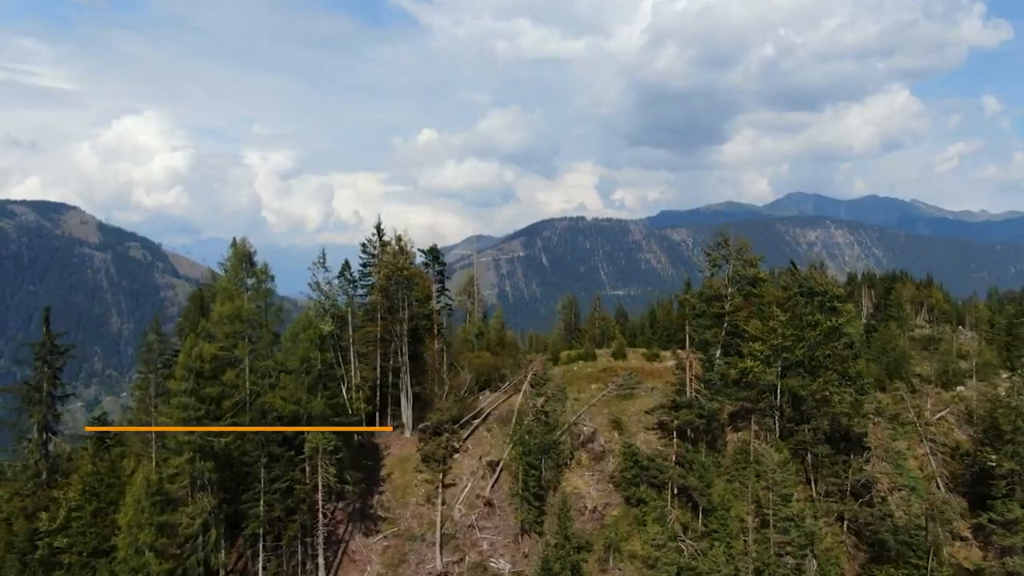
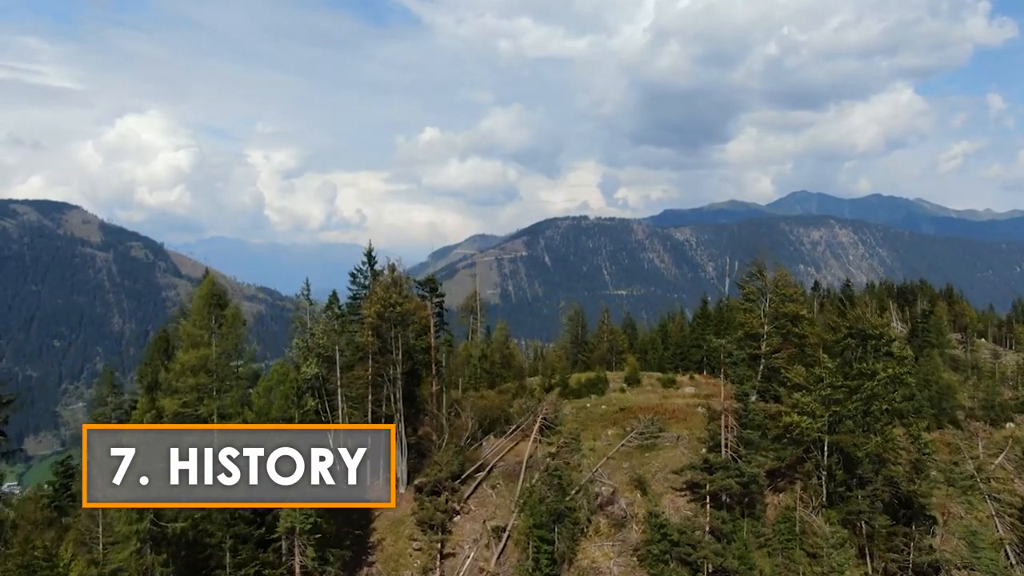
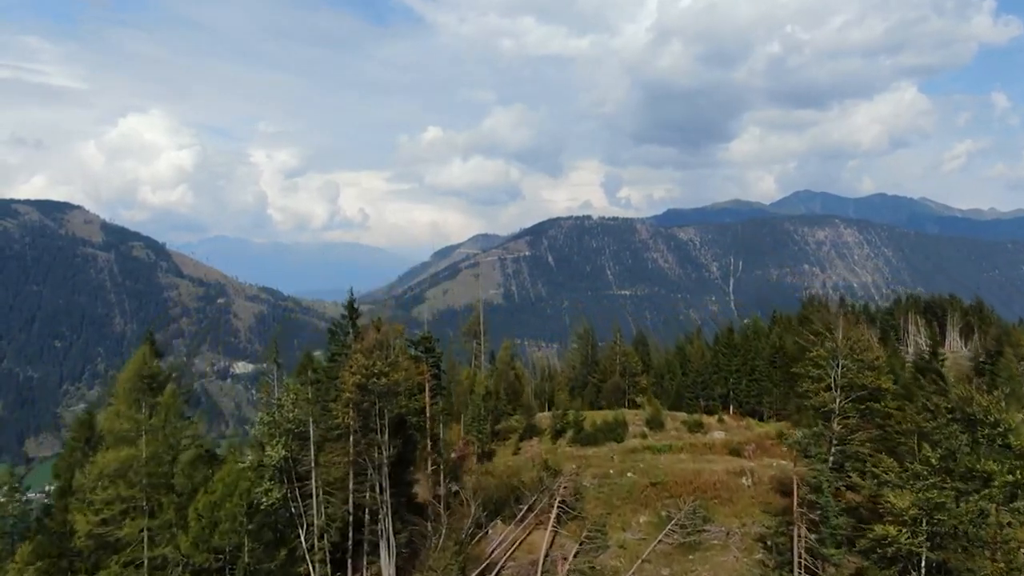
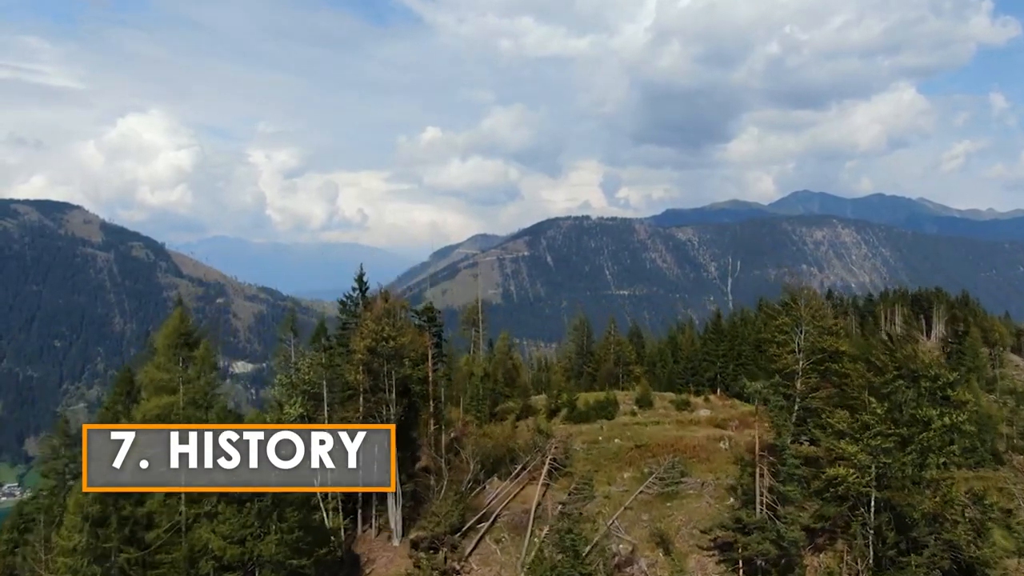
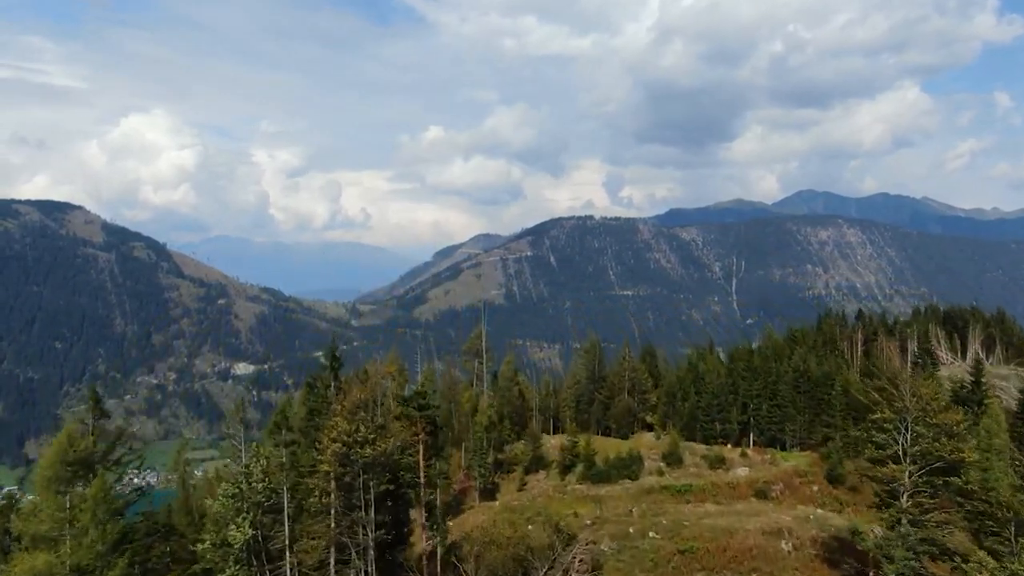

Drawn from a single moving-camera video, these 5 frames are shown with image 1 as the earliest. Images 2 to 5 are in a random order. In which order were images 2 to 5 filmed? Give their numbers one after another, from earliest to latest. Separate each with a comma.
2, 4, 3, 5
